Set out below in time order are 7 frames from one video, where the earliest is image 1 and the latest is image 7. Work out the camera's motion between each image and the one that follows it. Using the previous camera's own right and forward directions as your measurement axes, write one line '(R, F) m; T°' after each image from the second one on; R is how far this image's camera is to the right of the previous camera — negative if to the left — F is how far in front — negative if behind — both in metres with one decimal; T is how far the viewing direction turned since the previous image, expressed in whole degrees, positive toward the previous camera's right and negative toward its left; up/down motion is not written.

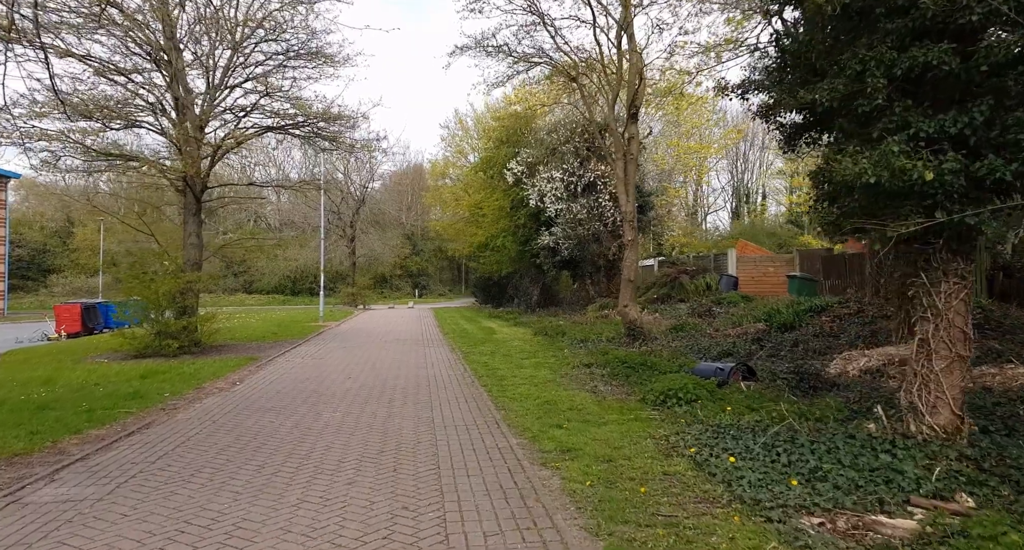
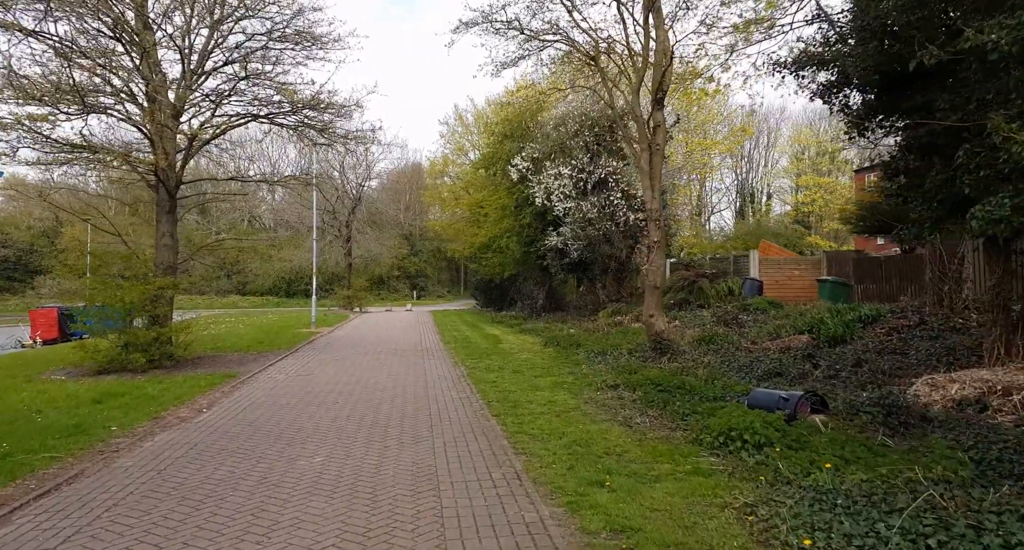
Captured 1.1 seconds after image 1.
(-0.2, +1.4) m; 0°
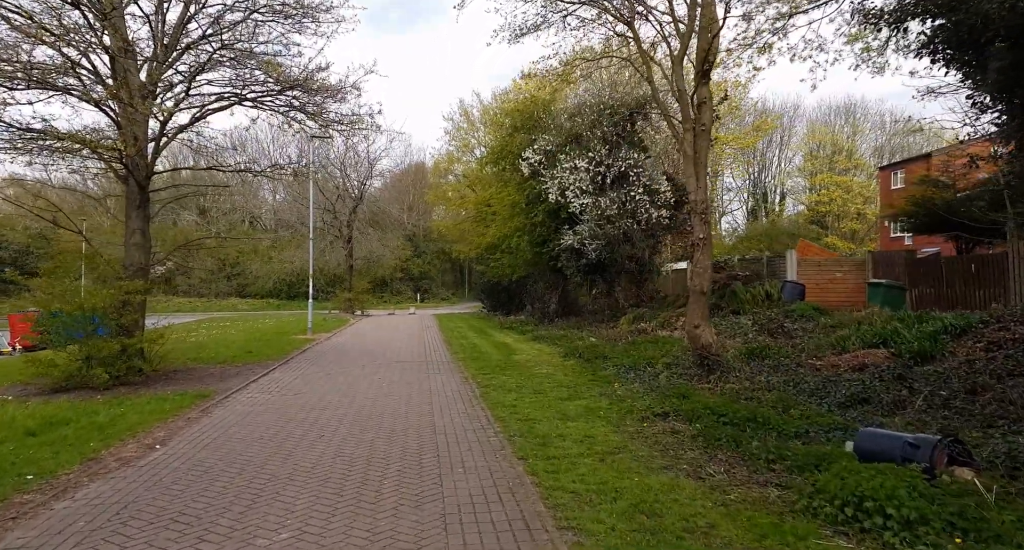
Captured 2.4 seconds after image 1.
(-0.3, +1.5) m; 0°
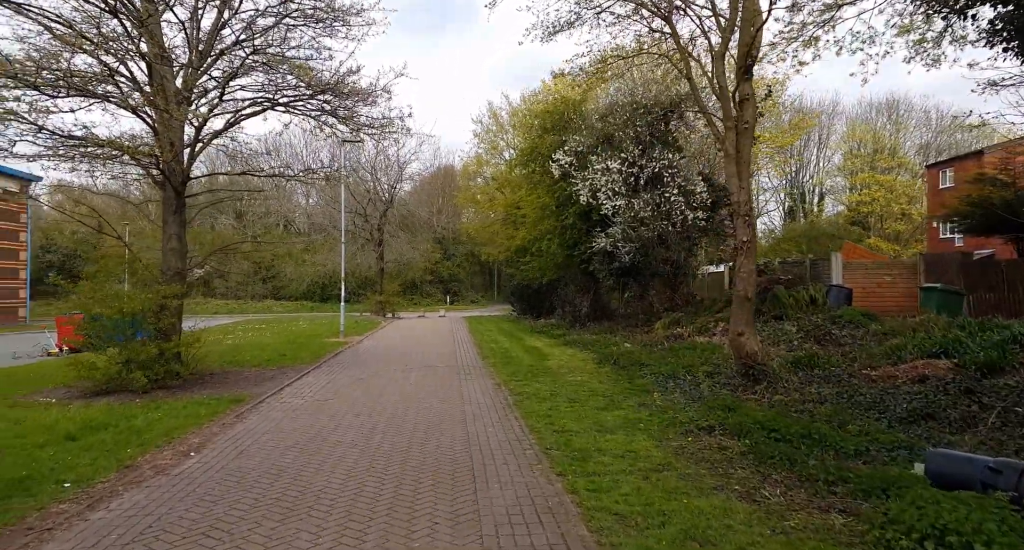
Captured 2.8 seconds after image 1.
(-0.1, +0.2) m; -3°
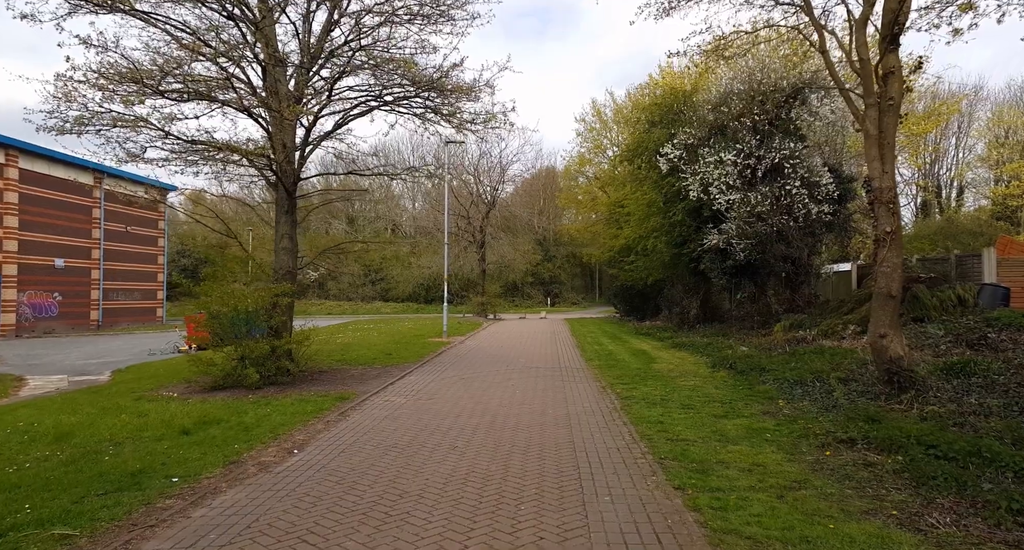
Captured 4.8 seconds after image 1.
(-0.1, +0.4) m; -10°
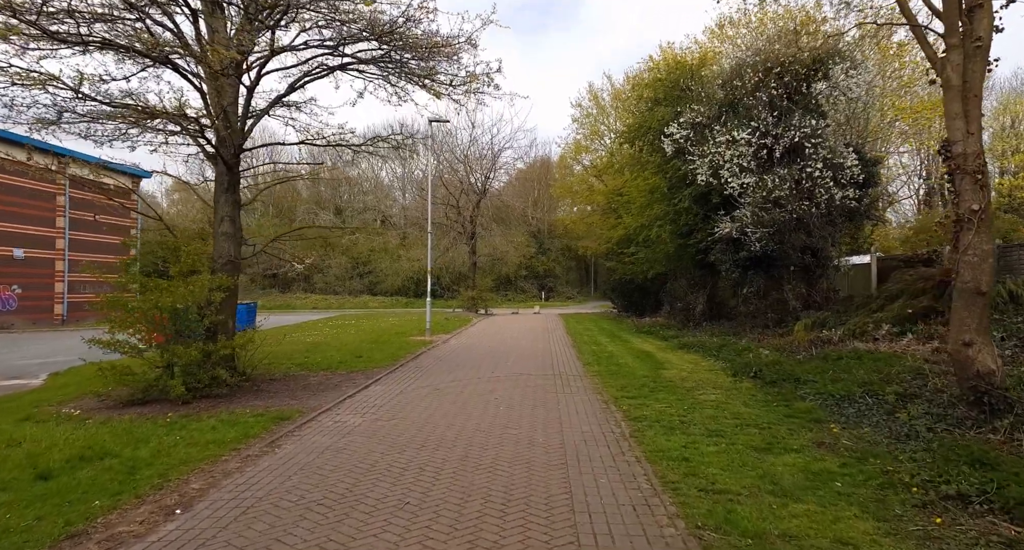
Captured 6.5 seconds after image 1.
(+0.2, +1.8) m; +1°
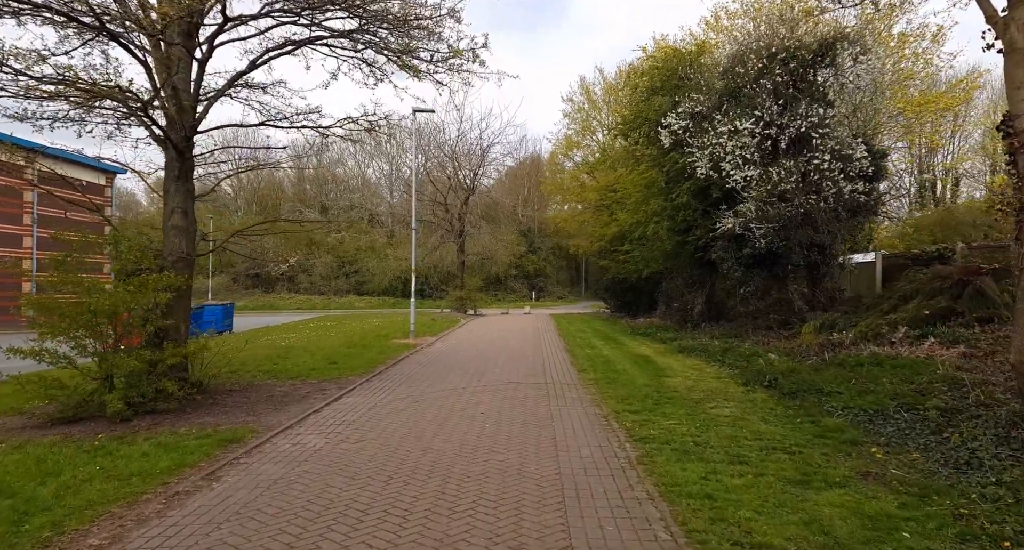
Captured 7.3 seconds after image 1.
(0.0, +1.0) m; +1°
